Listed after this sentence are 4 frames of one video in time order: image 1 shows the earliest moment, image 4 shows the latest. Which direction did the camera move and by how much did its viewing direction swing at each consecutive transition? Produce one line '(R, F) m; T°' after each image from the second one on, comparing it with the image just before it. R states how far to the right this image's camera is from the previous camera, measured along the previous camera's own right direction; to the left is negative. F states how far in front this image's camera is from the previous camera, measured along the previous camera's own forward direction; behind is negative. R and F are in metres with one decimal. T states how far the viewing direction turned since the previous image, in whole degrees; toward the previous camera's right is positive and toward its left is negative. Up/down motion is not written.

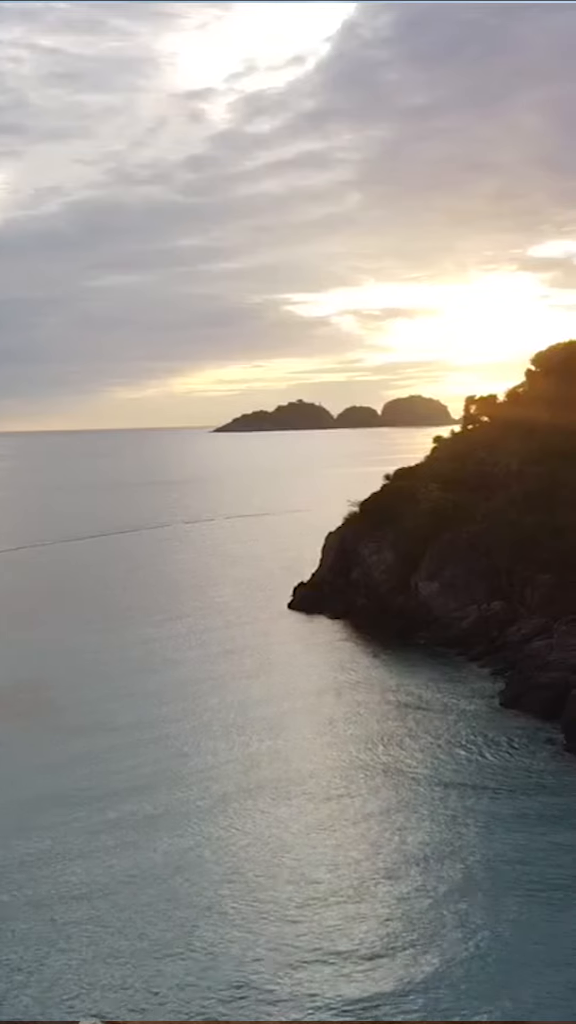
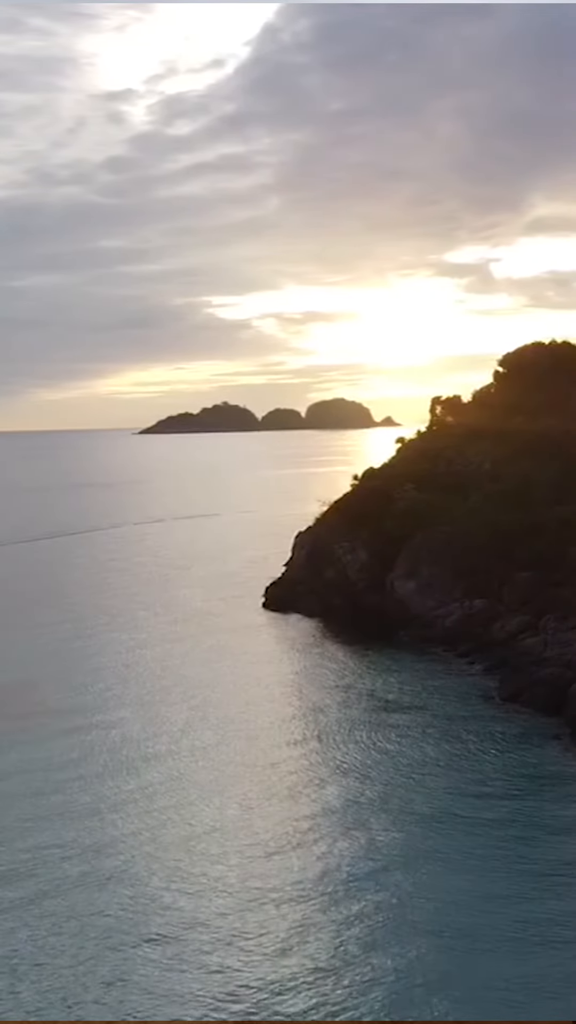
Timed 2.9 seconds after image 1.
(-1.0, +0.1) m; +4°
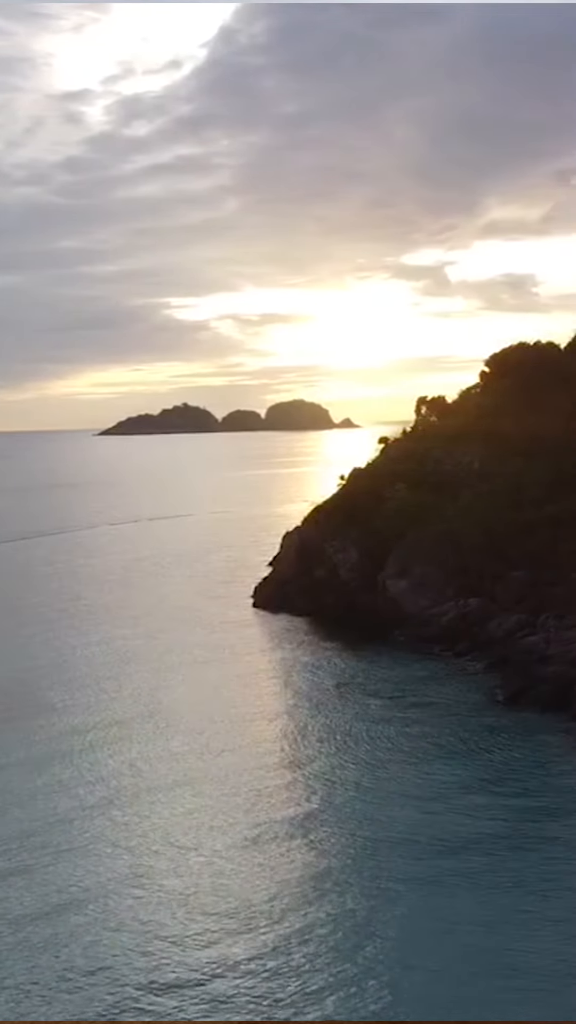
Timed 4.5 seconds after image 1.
(-0.6, 0.0) m; +2°
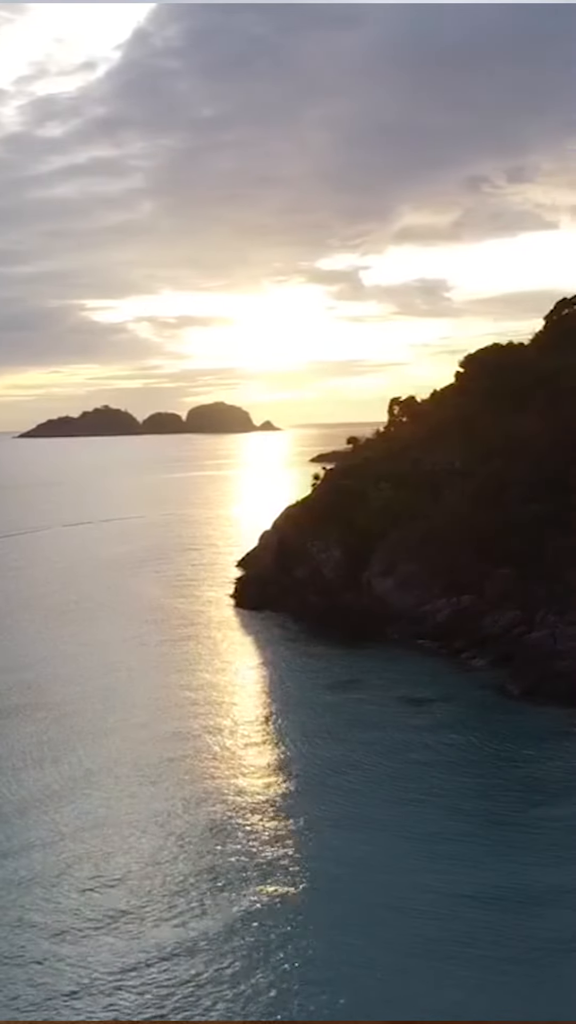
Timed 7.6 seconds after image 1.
(-1.3, +0.1) m; +4°
